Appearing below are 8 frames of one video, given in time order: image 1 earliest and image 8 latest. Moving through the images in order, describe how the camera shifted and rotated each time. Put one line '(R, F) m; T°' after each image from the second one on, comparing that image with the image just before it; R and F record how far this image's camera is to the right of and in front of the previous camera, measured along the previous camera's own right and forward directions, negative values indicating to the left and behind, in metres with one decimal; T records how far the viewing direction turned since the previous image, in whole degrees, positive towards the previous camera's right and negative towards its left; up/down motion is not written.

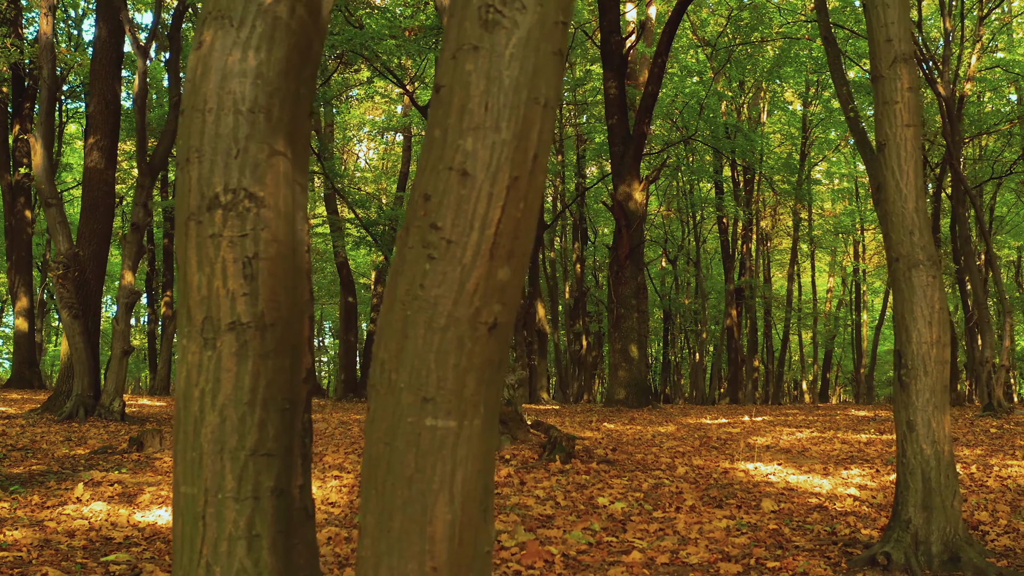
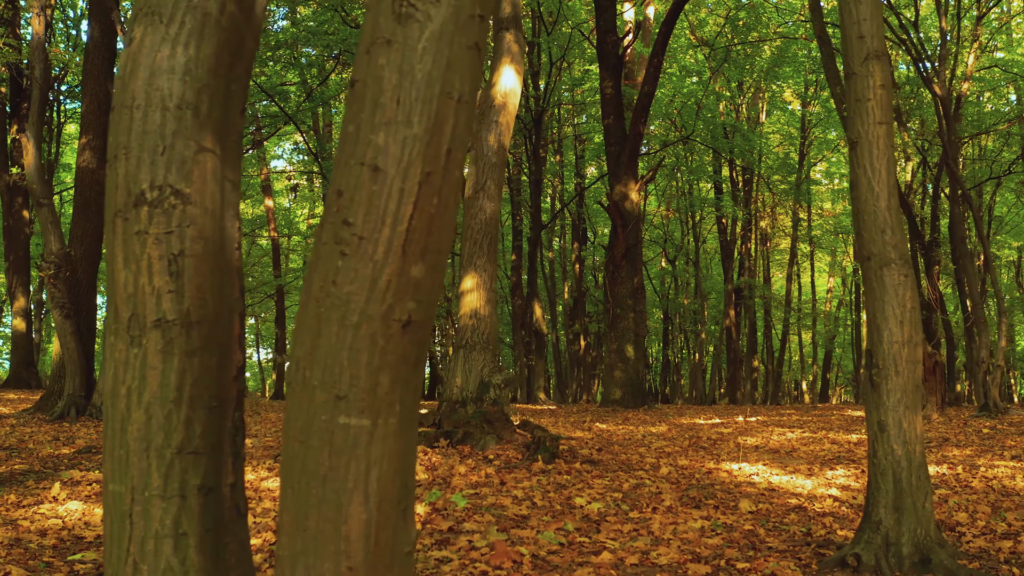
(+0.2, 0.0) m; 0°
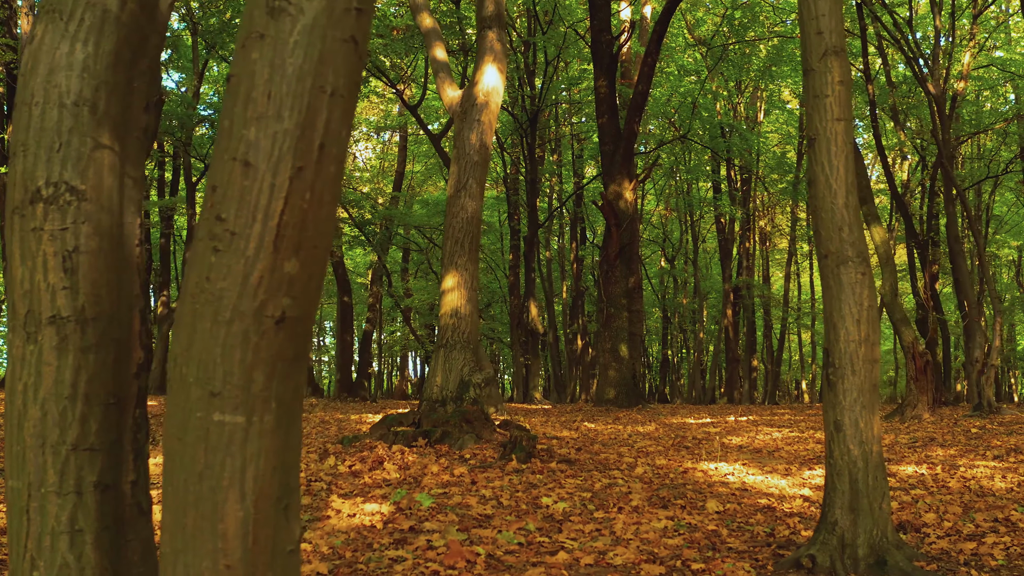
(+0.3, 0.0) m; 0°
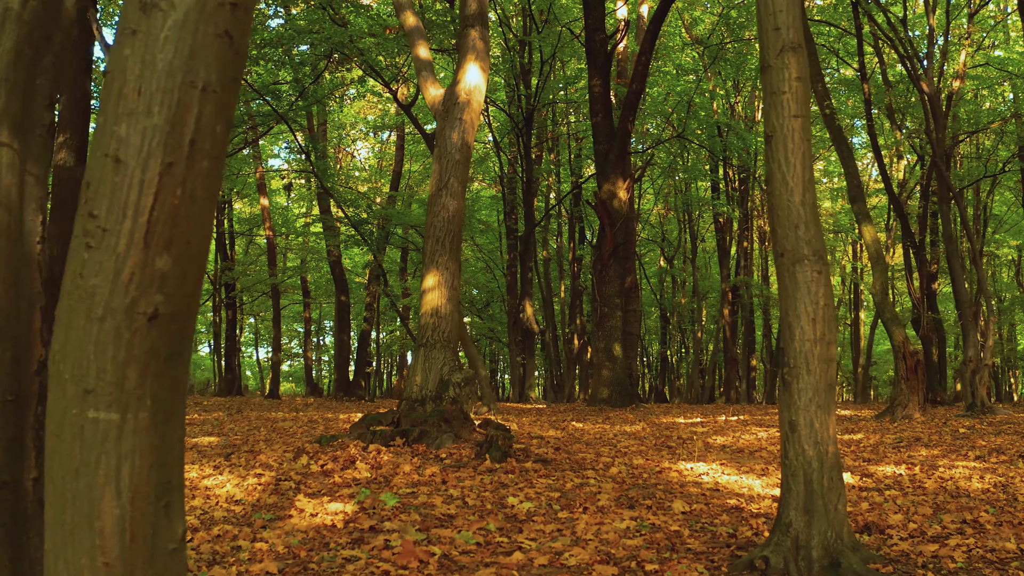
(+0.3, 0.0) m; 0°
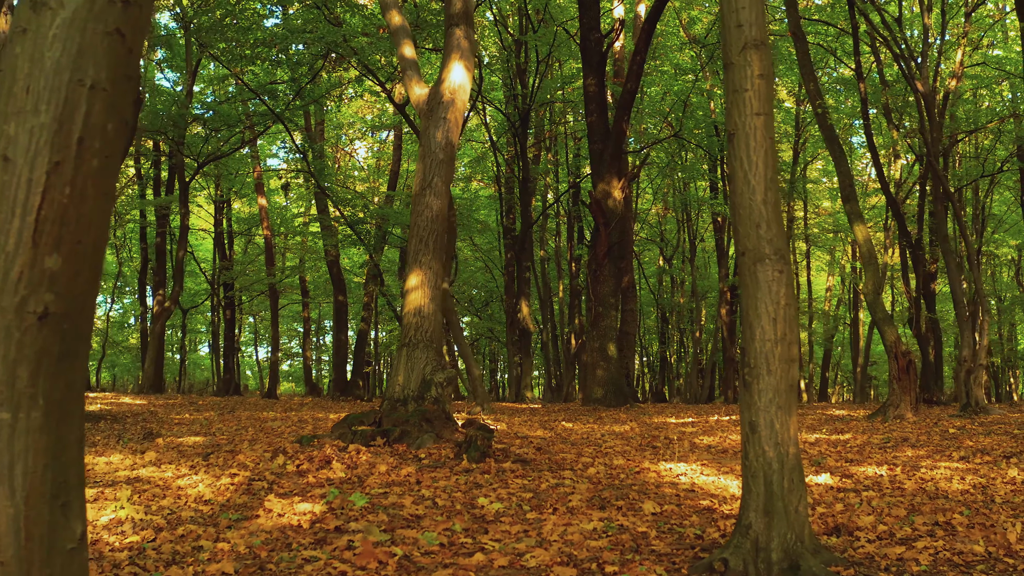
(+0.2, 0.0) m; 0°
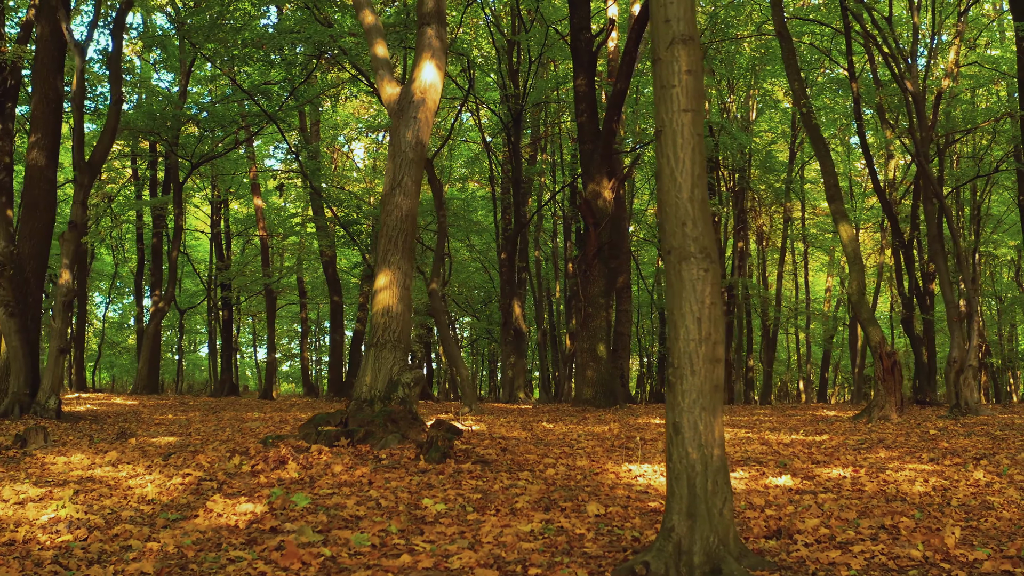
(+0.4, 0.0) m; -1°
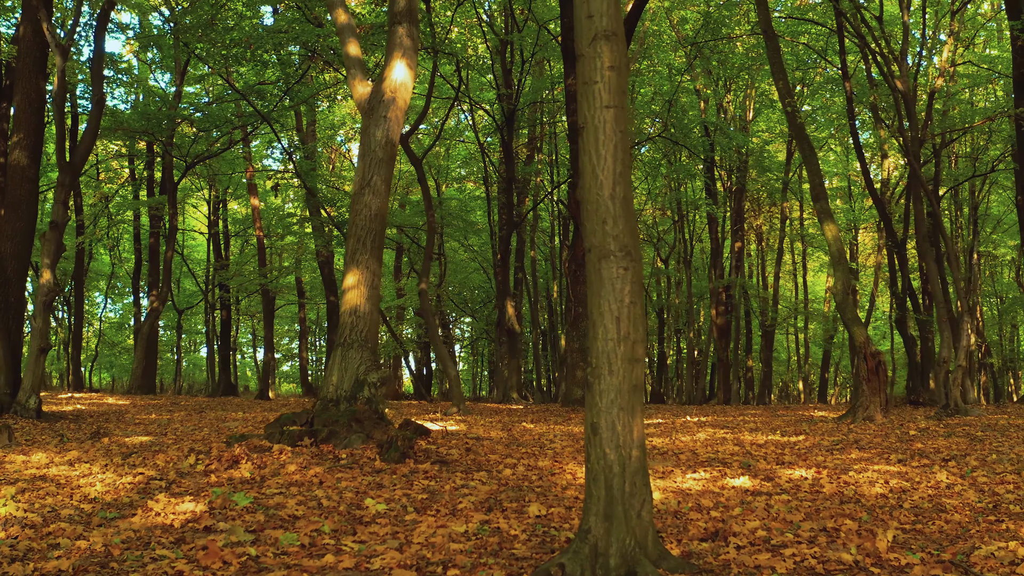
(+0.5, 0.0) m; -1°
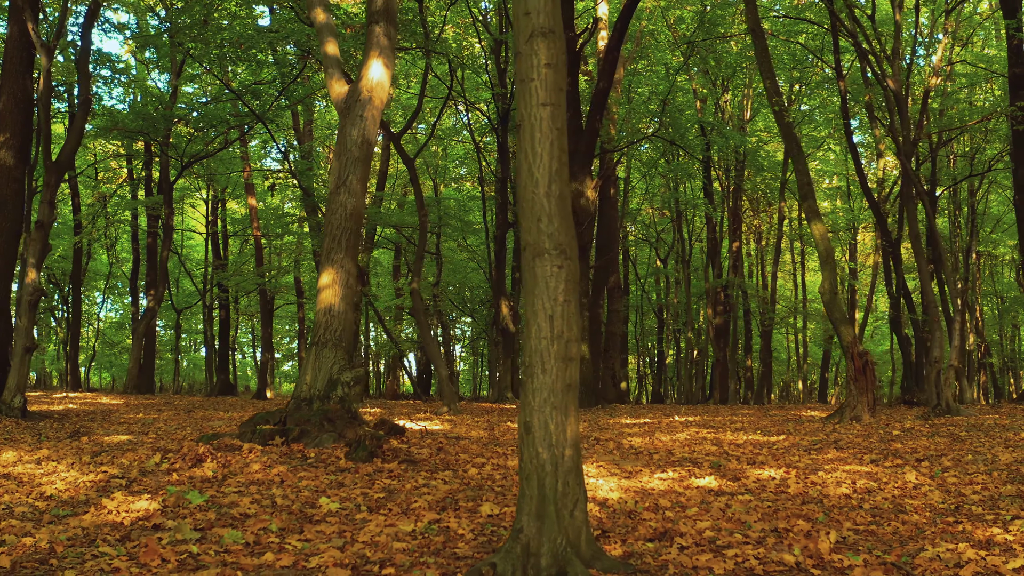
(+0.4, 0.0) m; -1°
